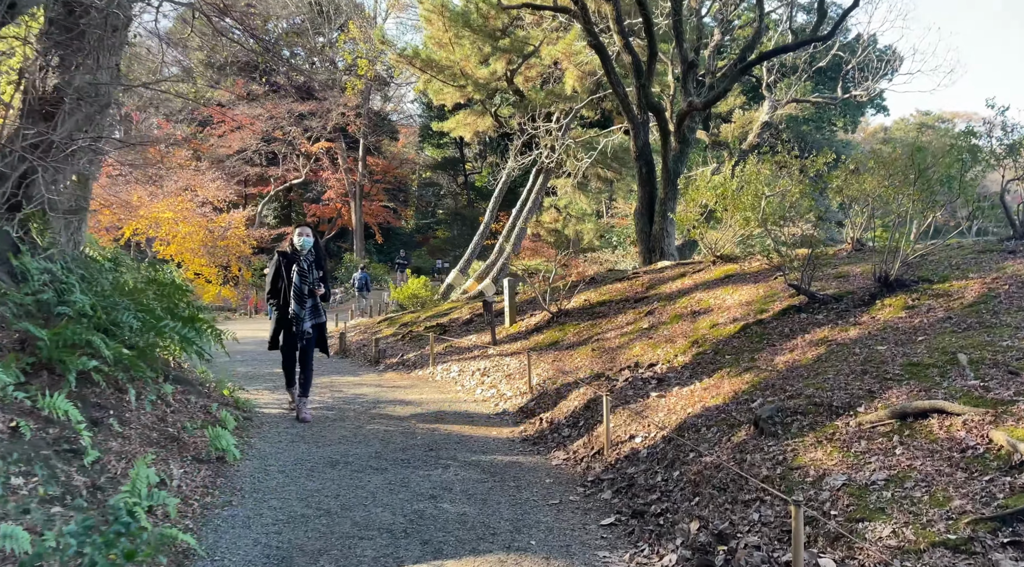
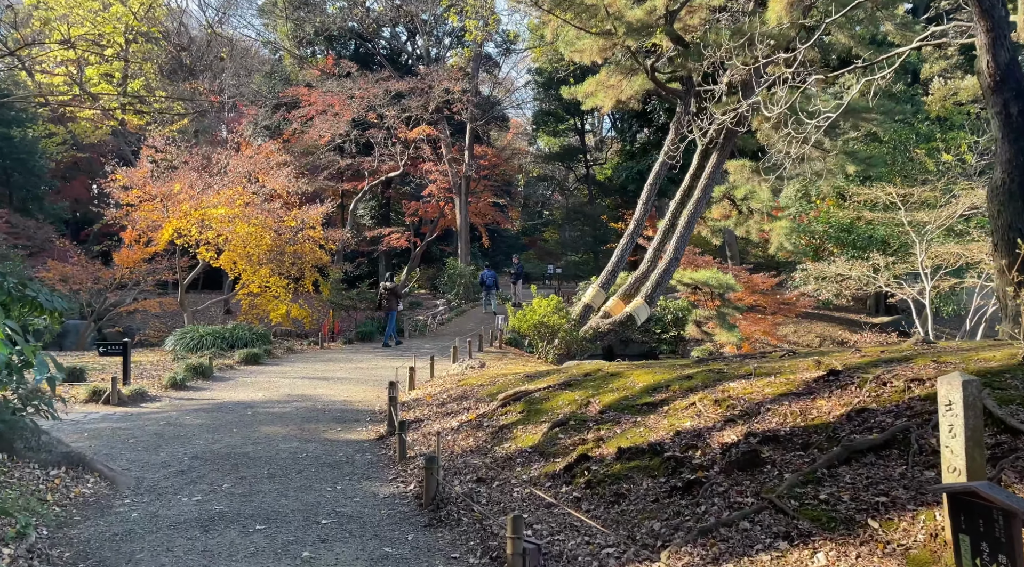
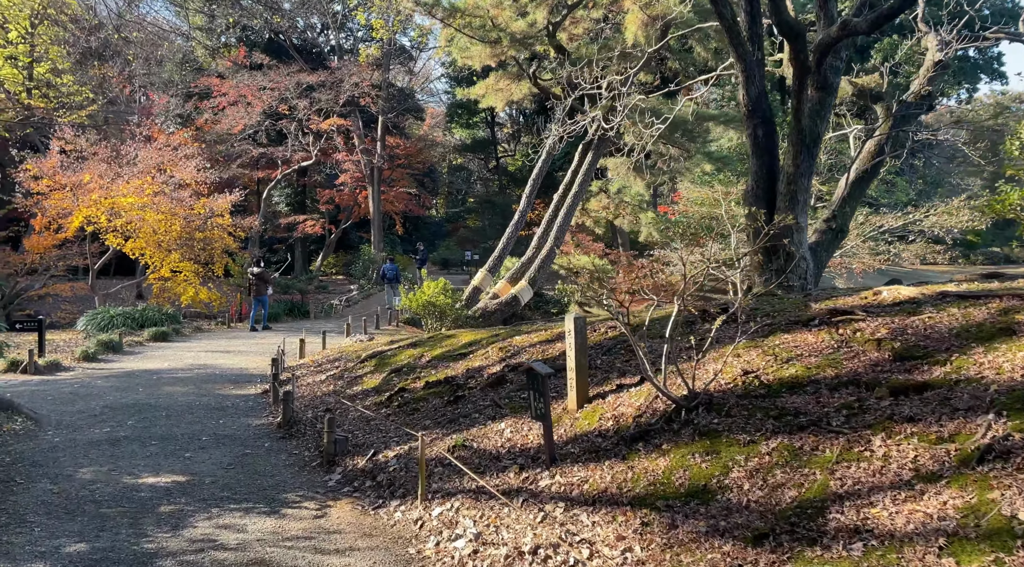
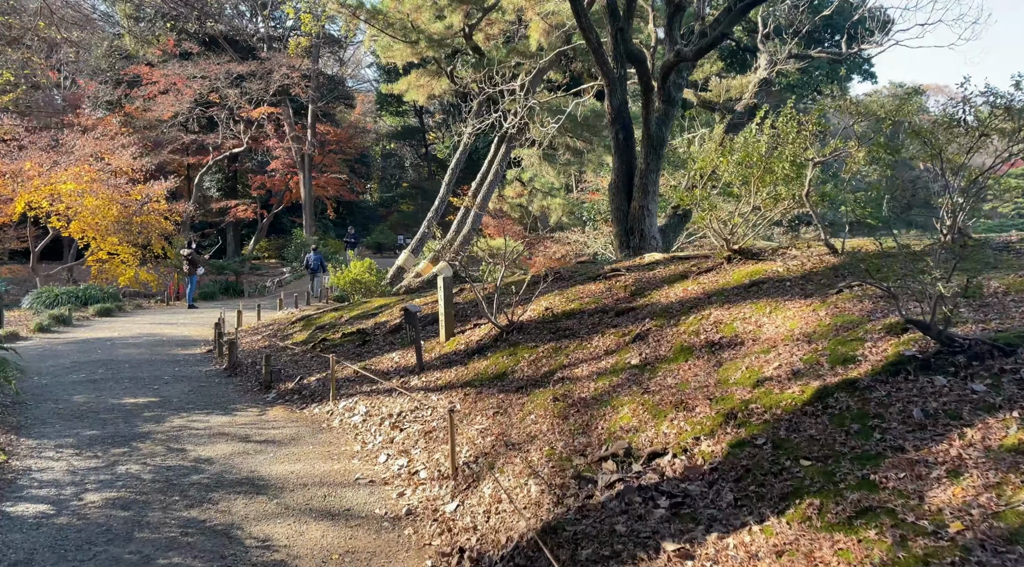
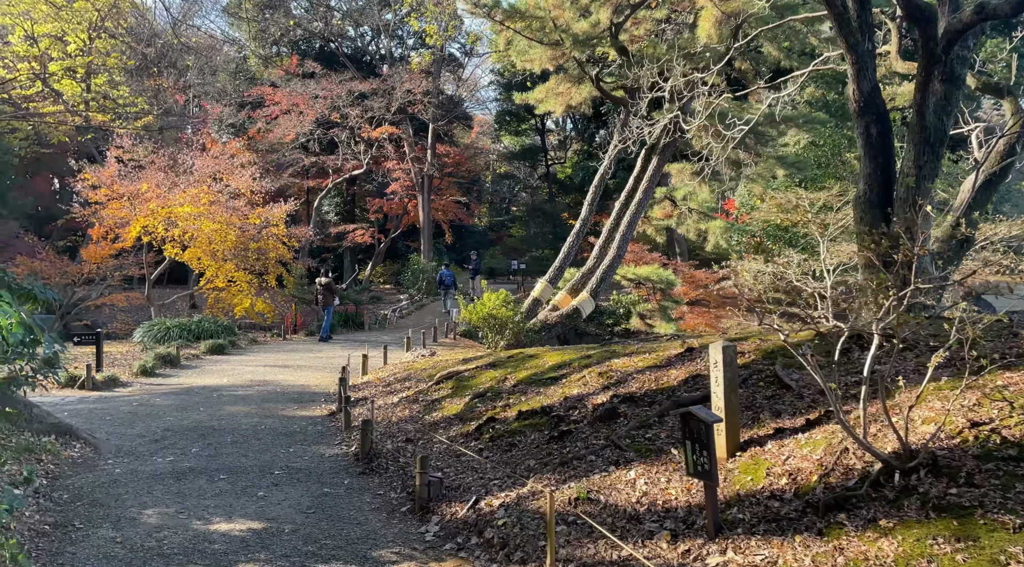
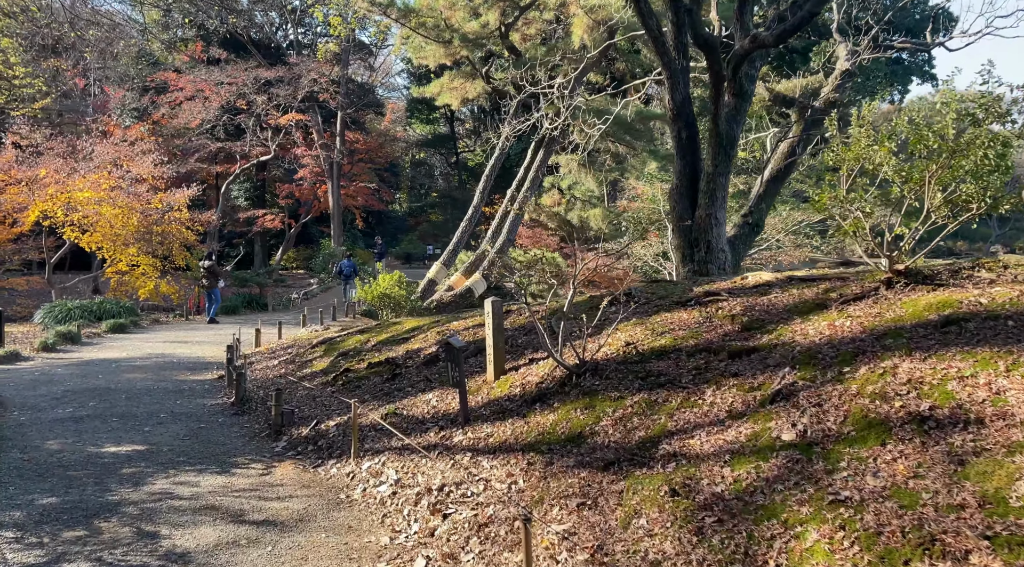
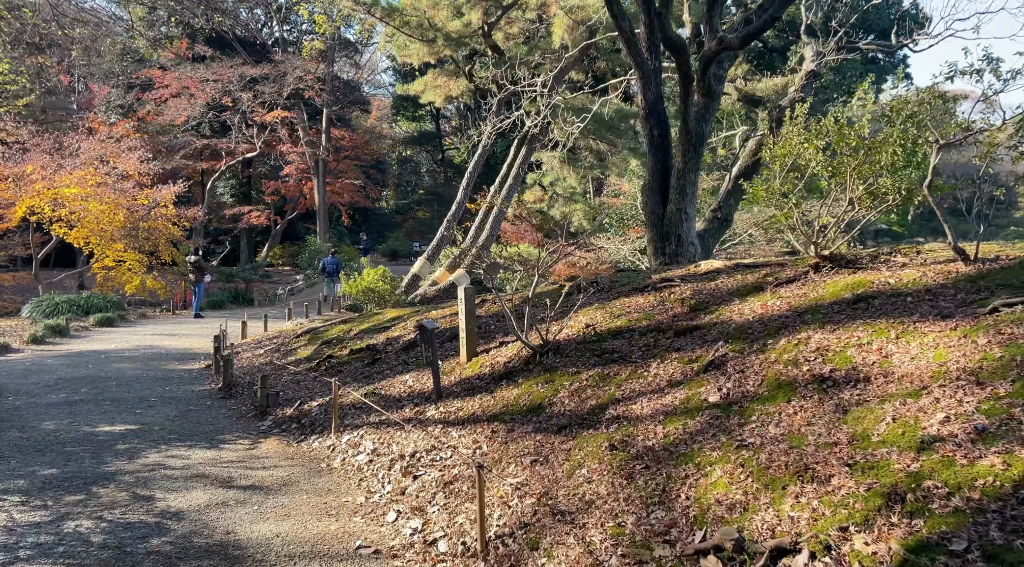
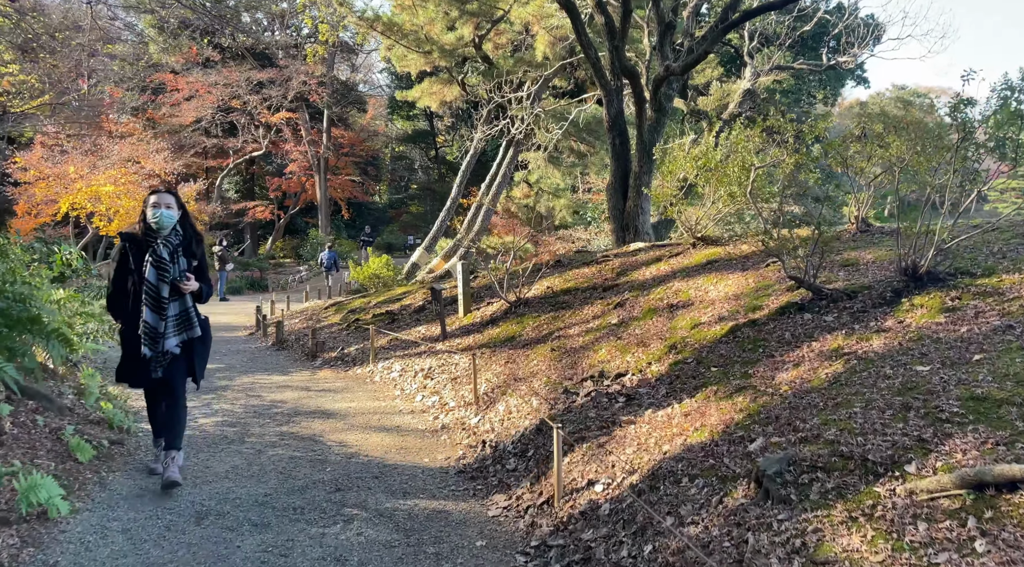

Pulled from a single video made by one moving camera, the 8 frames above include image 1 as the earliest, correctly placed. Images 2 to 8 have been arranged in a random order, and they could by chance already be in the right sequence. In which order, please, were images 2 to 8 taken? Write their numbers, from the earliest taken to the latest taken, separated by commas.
8, 4, 7, 6, 3, 5, 2
